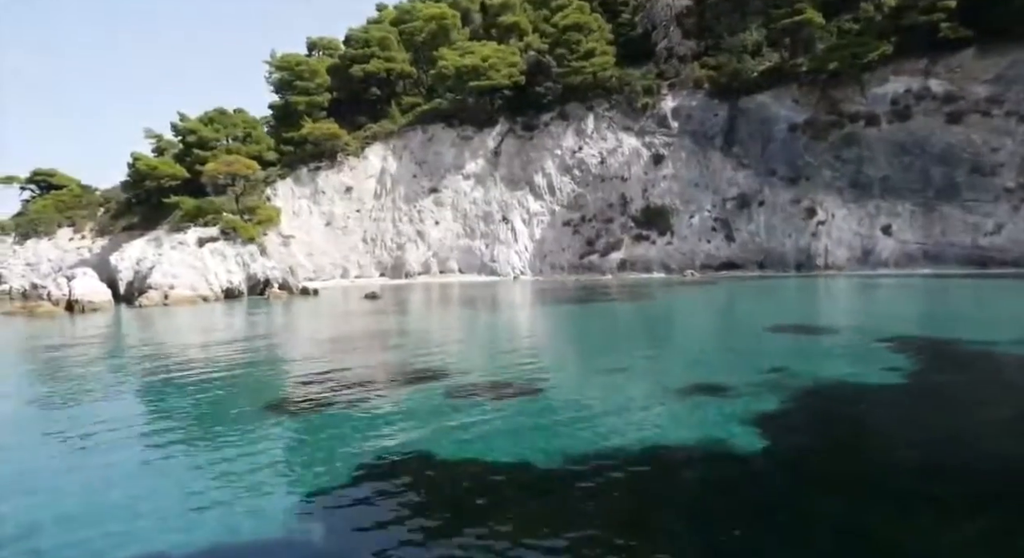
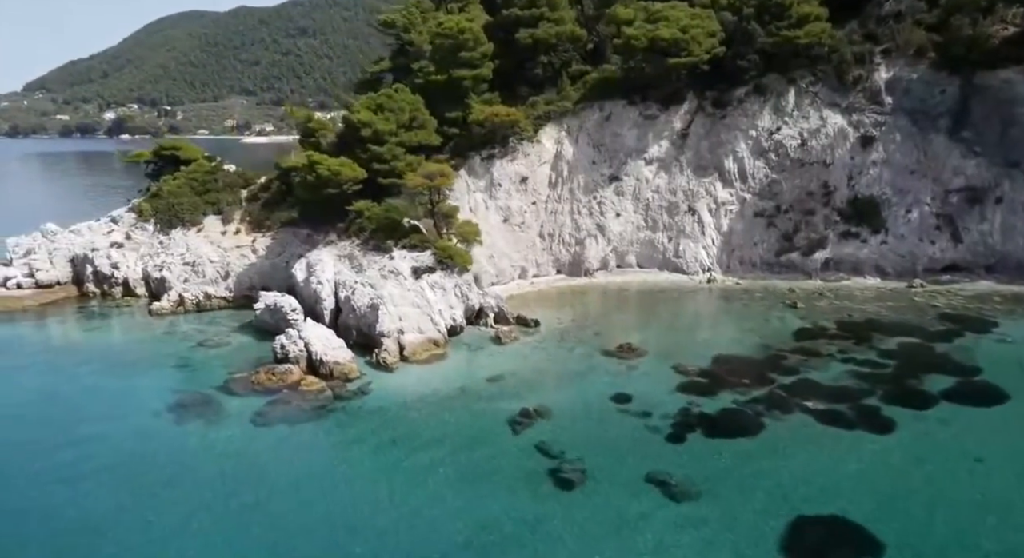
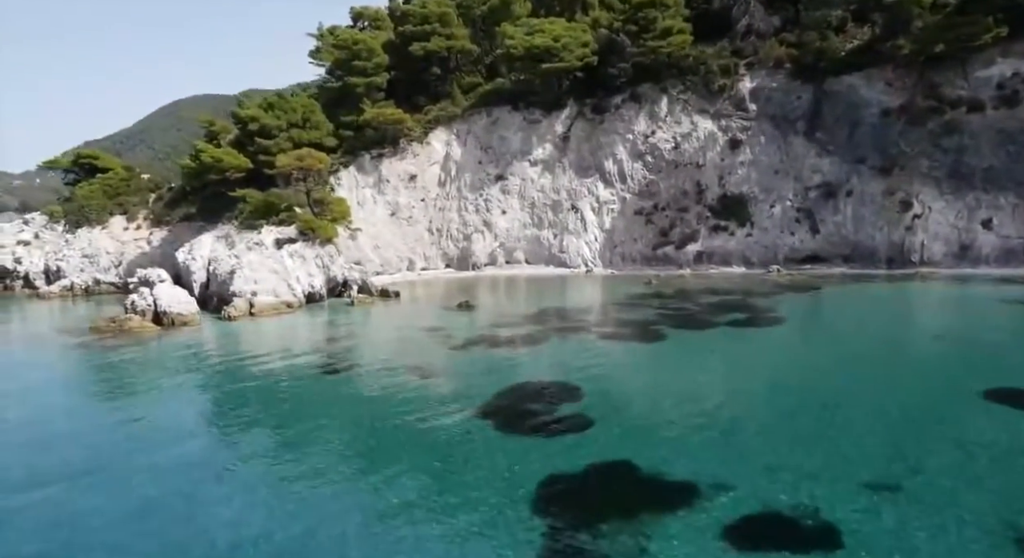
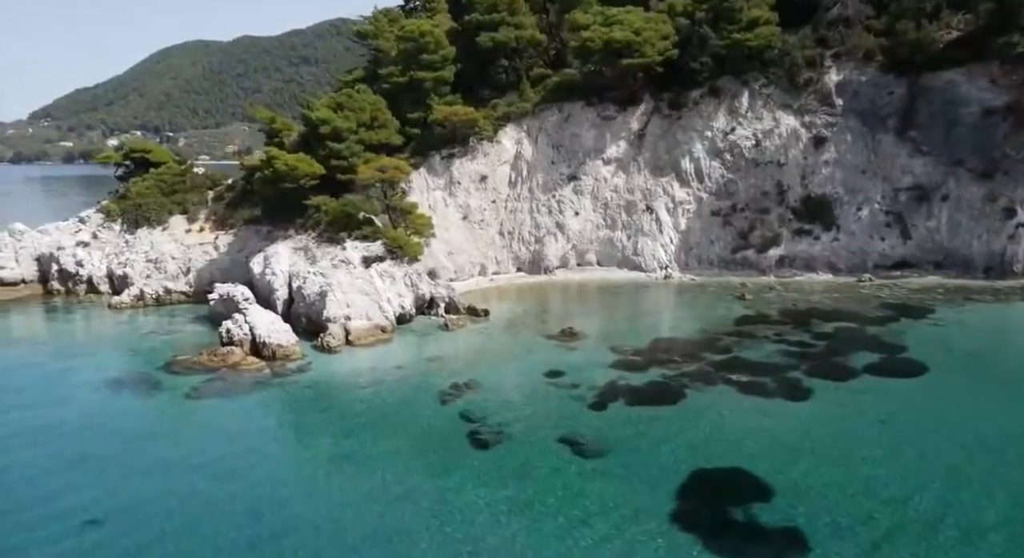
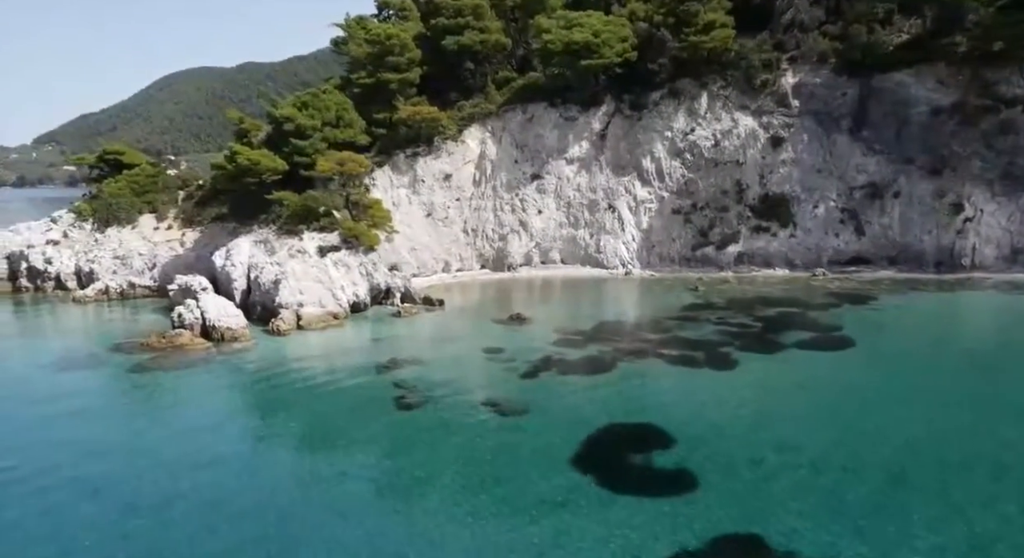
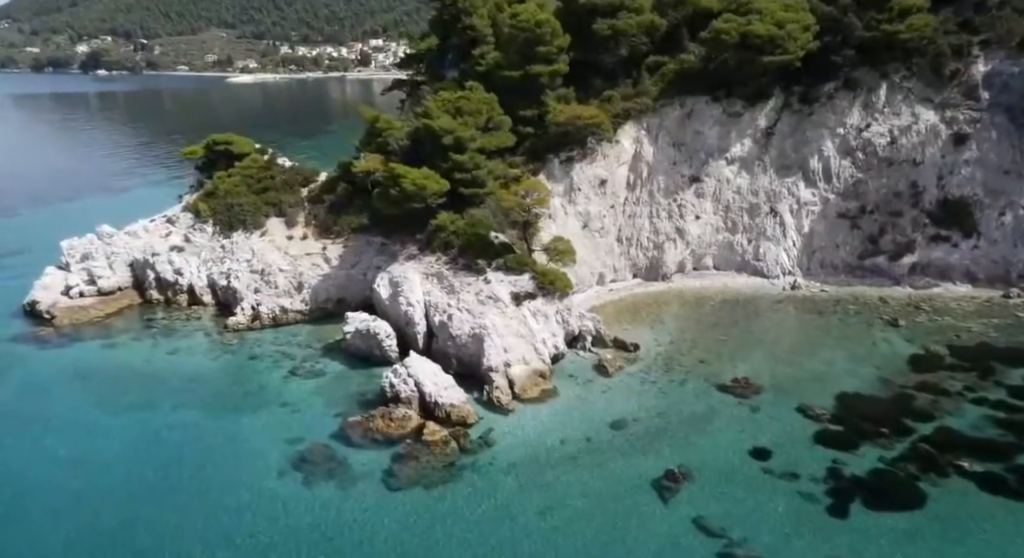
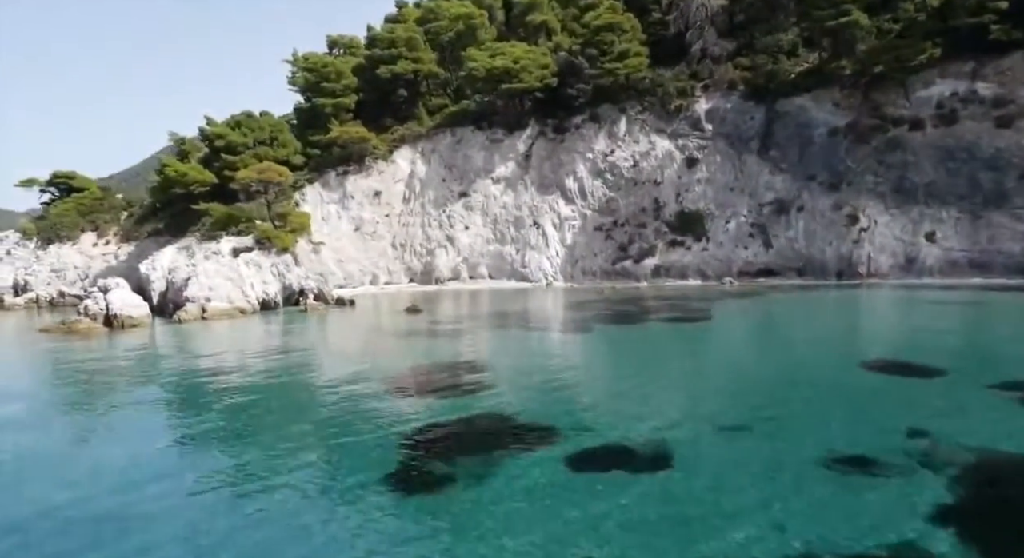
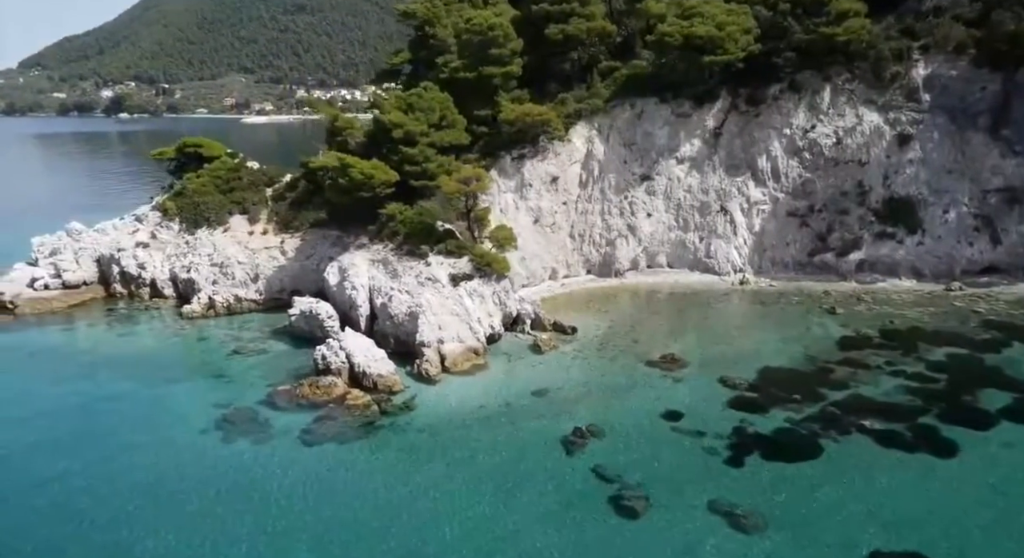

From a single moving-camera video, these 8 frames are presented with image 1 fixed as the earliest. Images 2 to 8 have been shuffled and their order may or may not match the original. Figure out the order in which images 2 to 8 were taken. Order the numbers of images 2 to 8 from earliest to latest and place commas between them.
7, 3, 5, 4, 2, 8, 6
